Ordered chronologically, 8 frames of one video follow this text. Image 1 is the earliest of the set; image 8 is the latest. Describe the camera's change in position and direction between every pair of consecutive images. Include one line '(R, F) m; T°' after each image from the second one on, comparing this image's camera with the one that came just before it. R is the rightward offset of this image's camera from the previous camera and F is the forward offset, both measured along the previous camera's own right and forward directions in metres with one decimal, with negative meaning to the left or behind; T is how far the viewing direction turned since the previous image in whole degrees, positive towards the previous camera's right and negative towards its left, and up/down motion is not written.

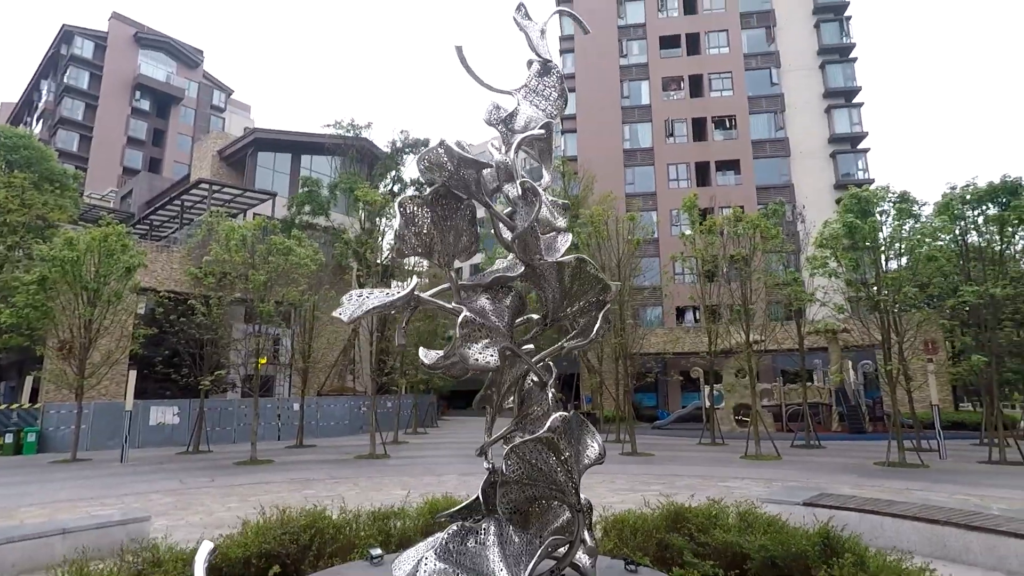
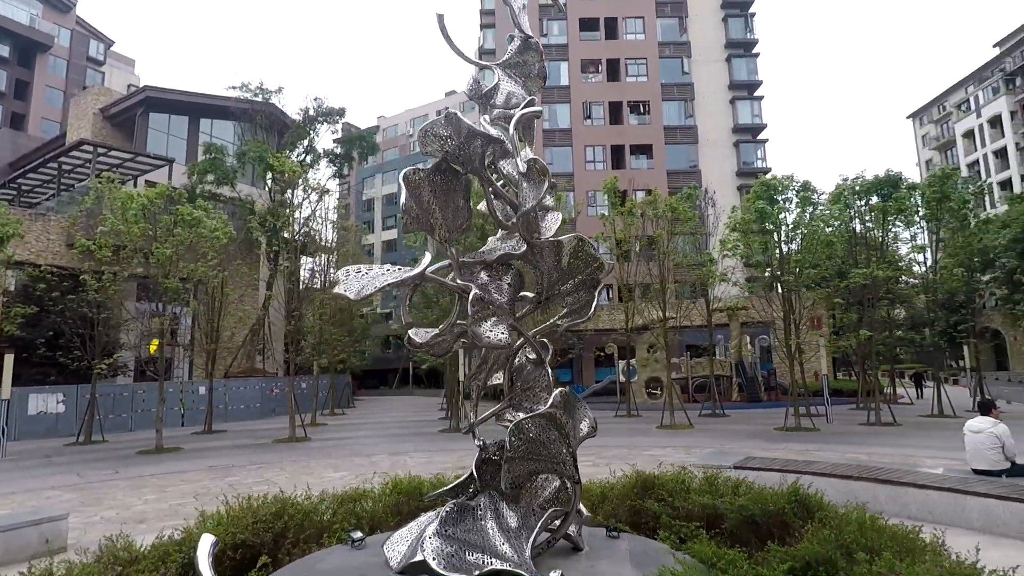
(-0.6, +0.1) m; +9°
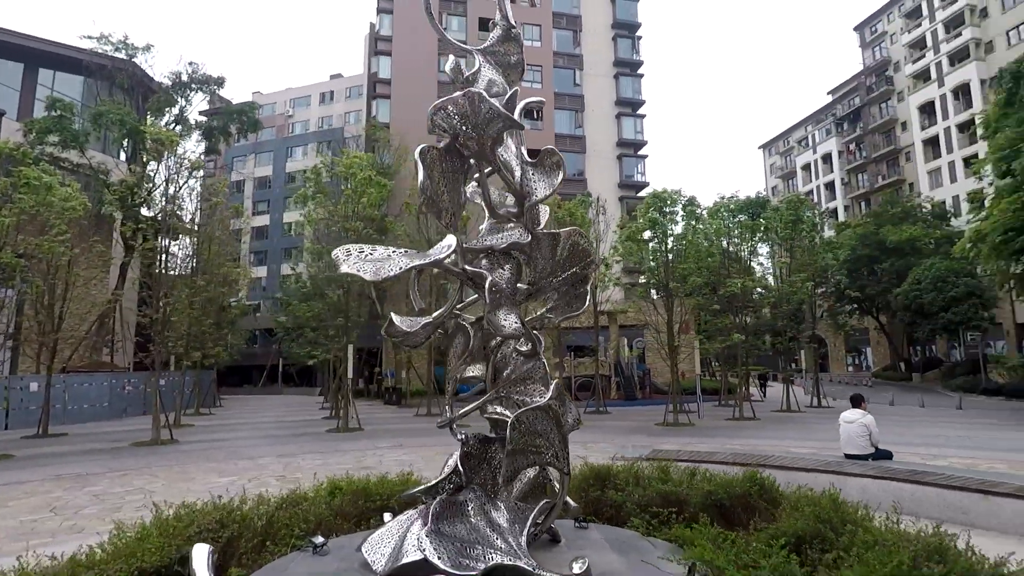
(-0.8, +0.2) m; +13°
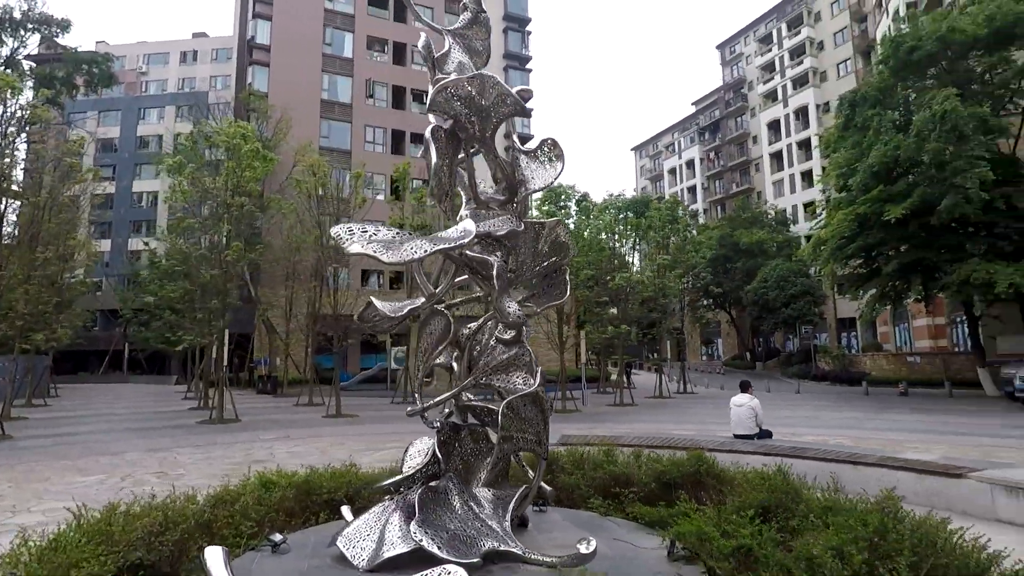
(-0.8, +0.1) m; +13°
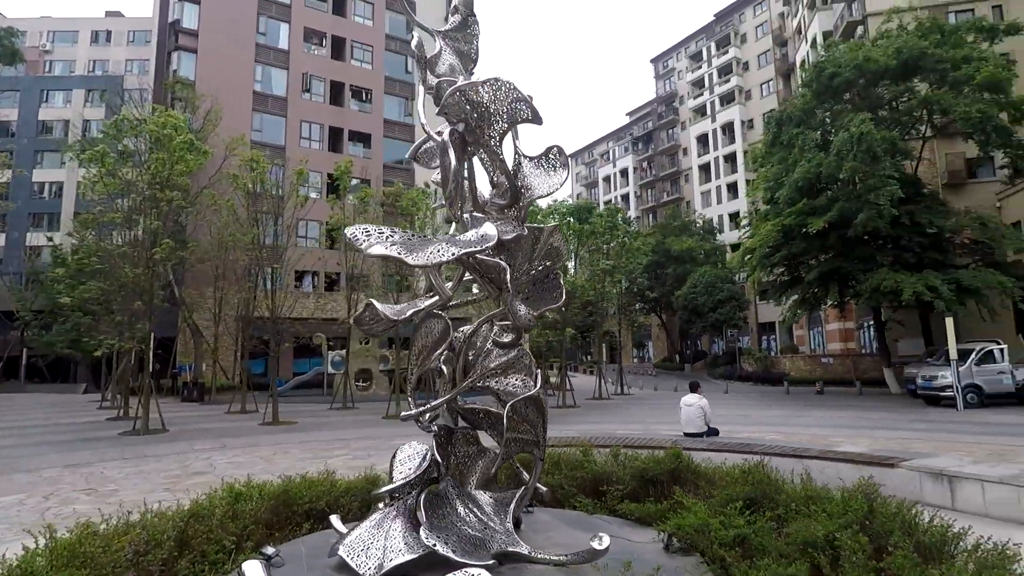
(-0.5, 0.0) m; +7°
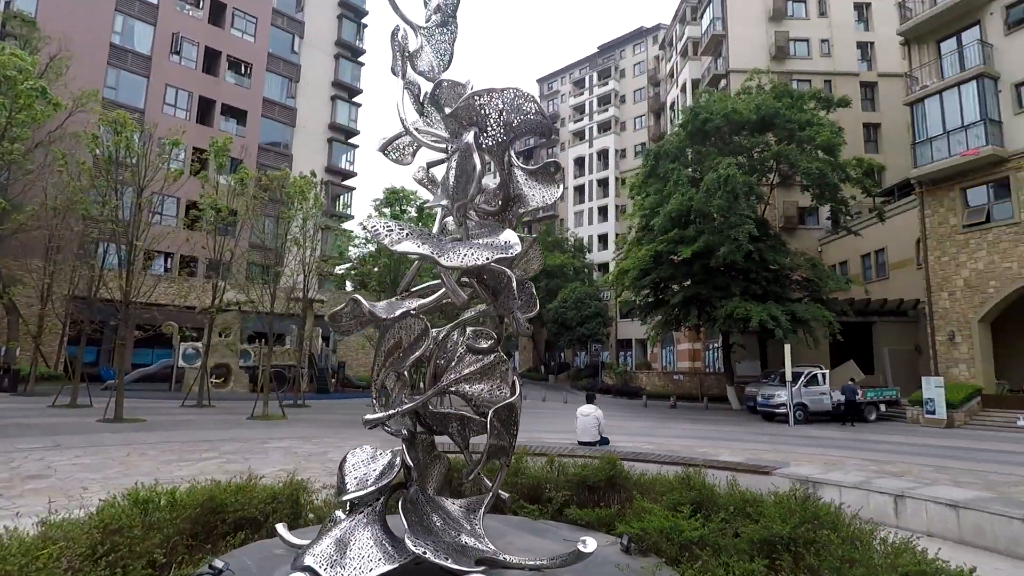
(-0.8, +0.1) m; +13°
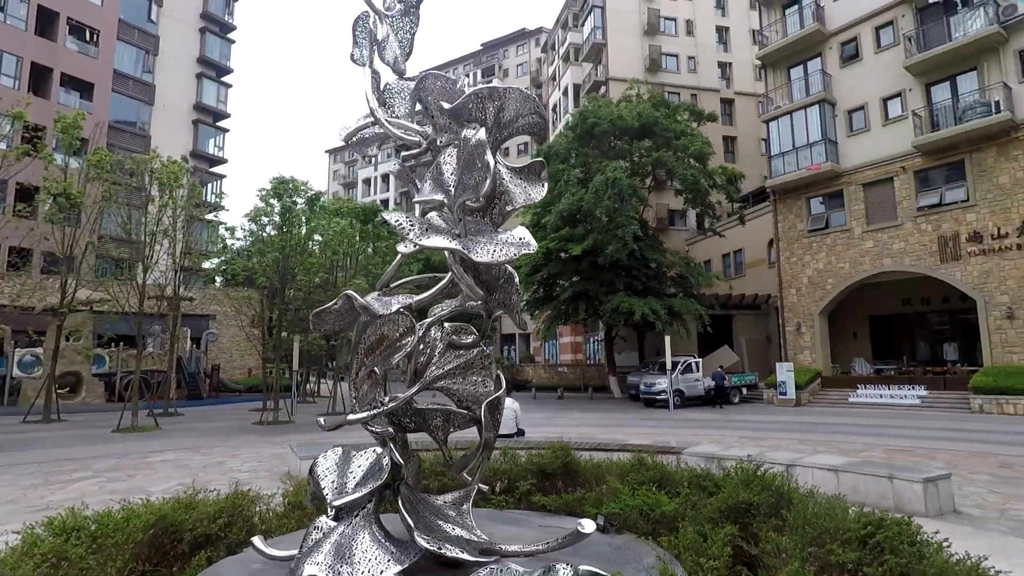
(-0.8, 0.0) m; +12°
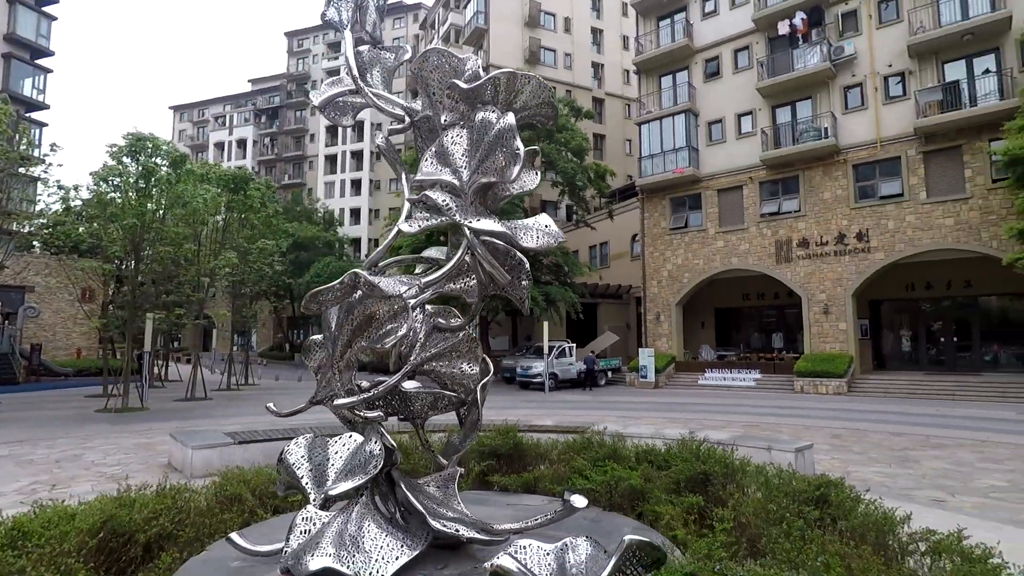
(-0.9, +0.1) m; +14°
